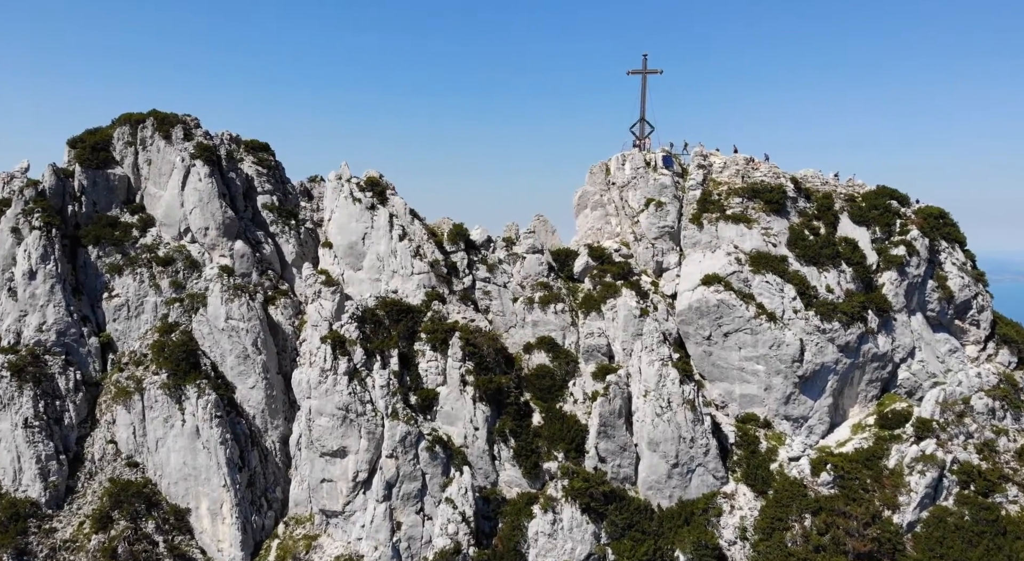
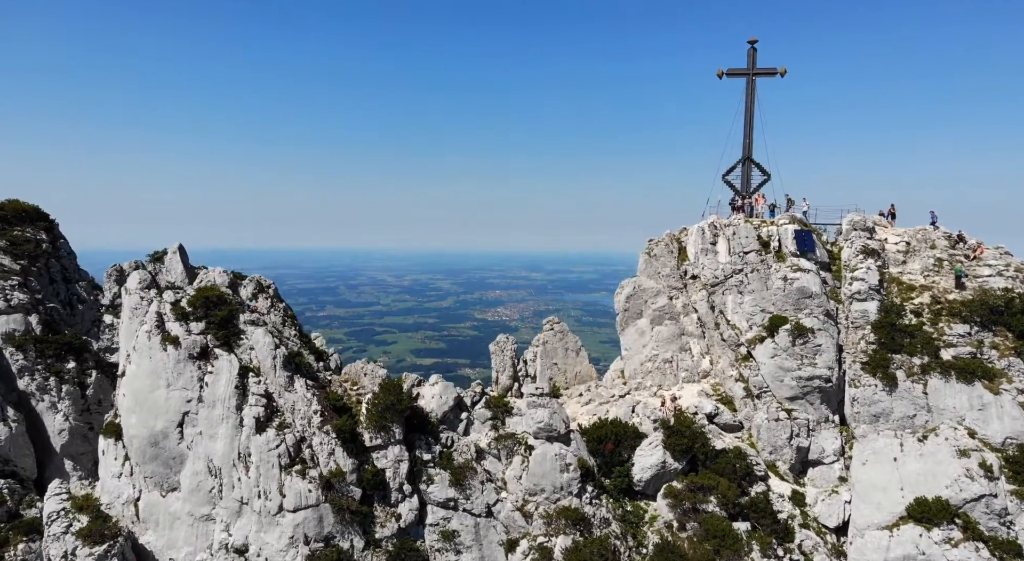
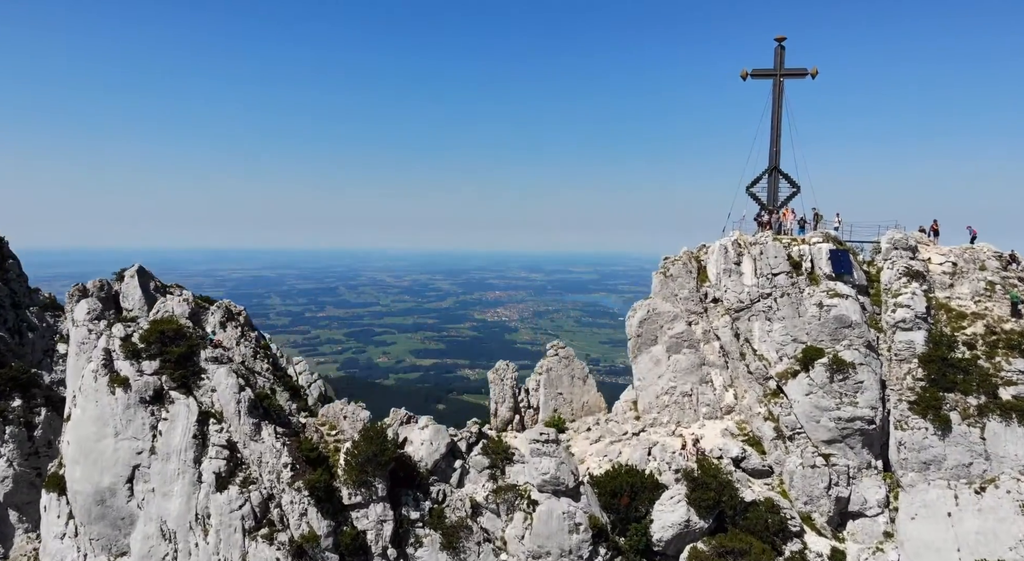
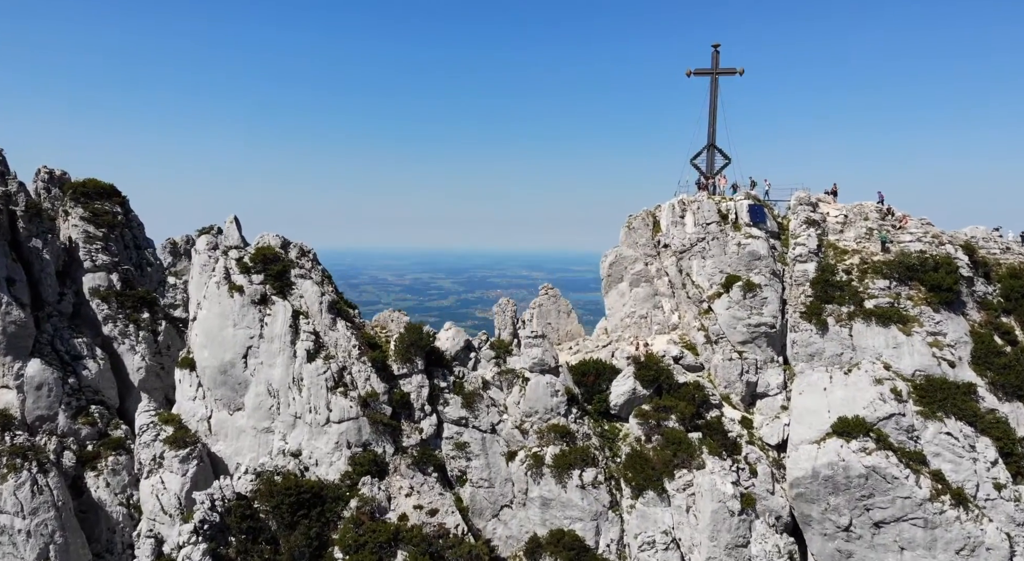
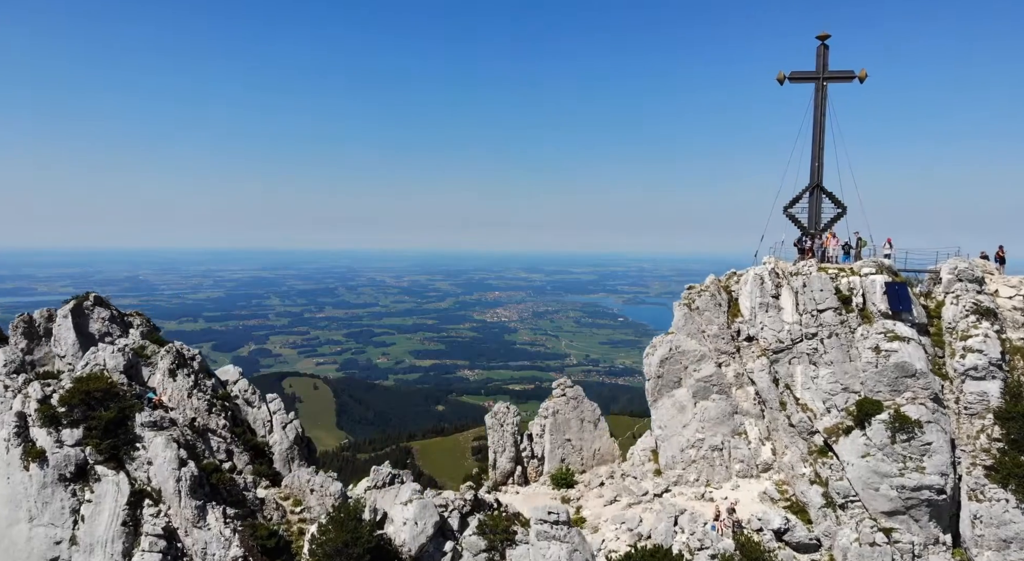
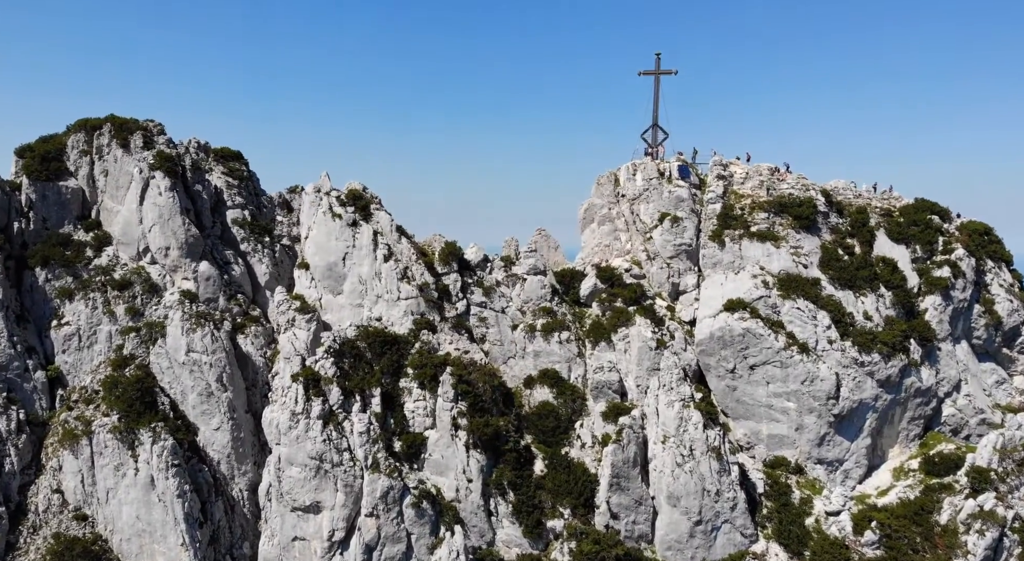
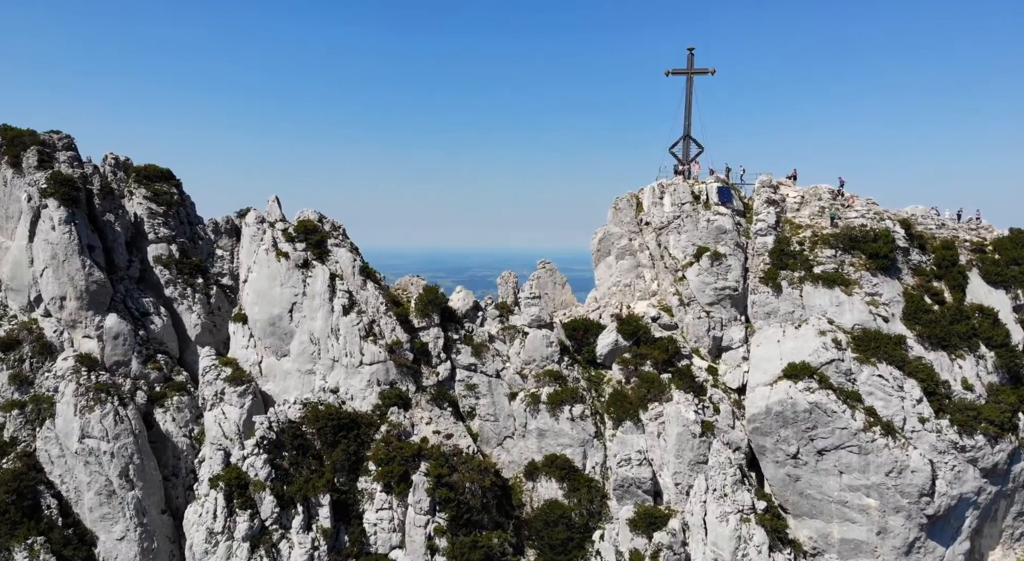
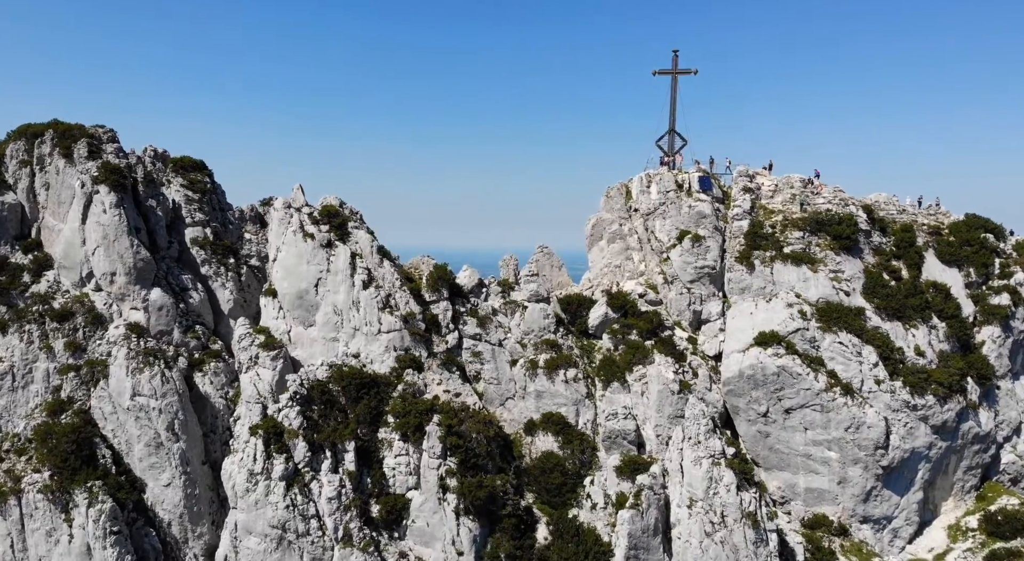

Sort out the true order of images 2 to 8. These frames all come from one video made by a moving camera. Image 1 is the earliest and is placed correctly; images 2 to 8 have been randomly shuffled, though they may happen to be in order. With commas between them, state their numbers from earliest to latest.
6, 8, 7, 4, 2, 3, 5
